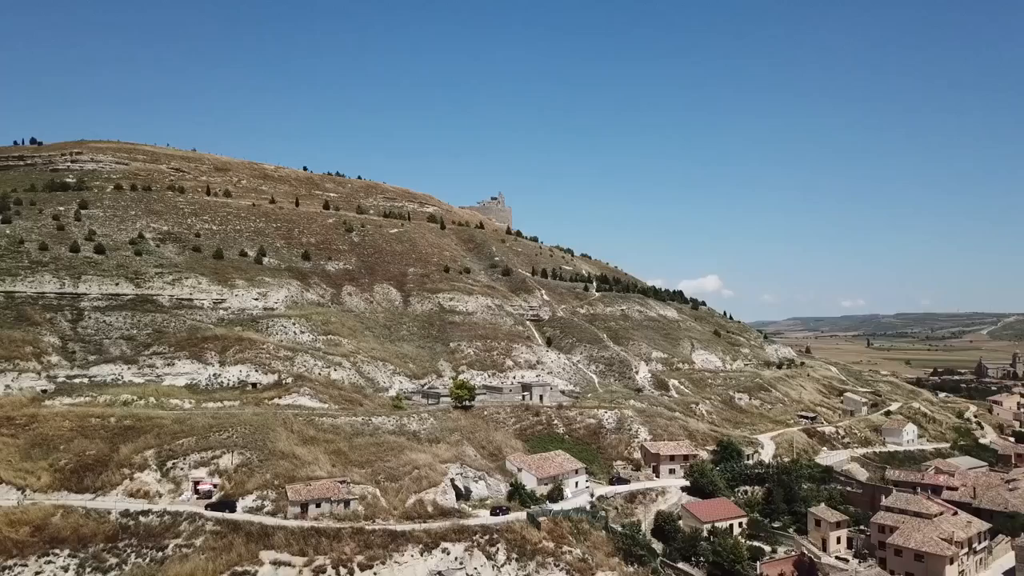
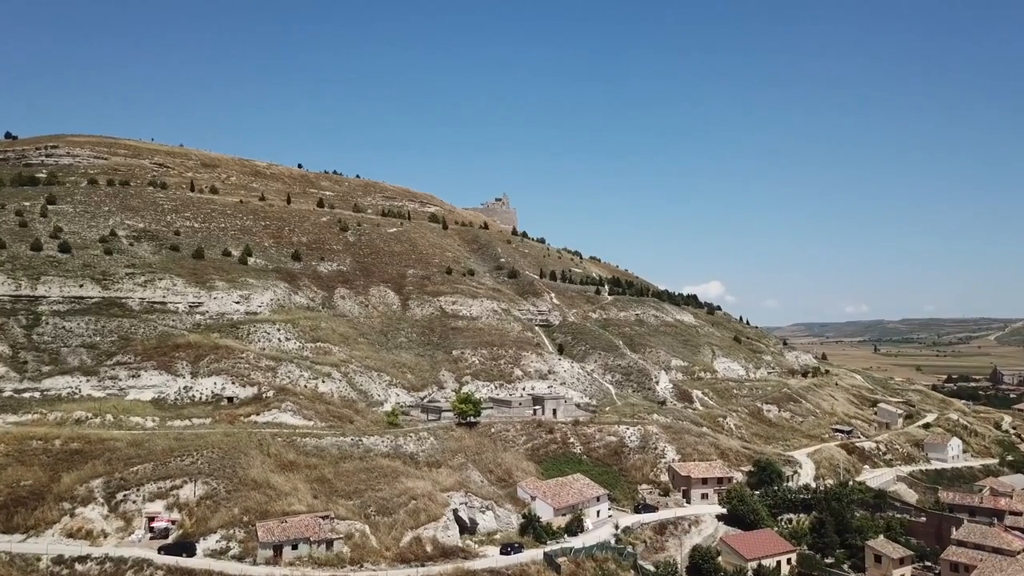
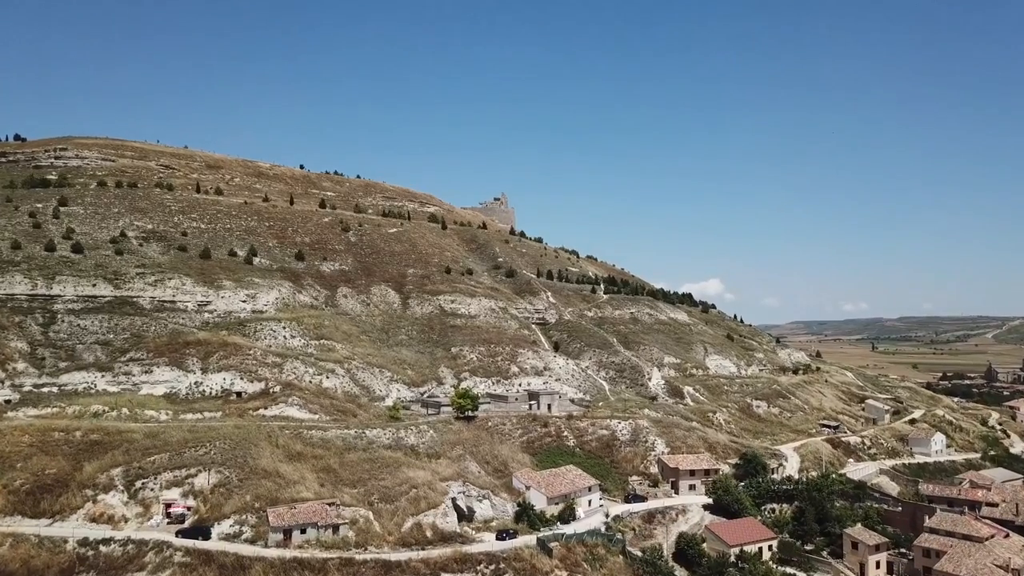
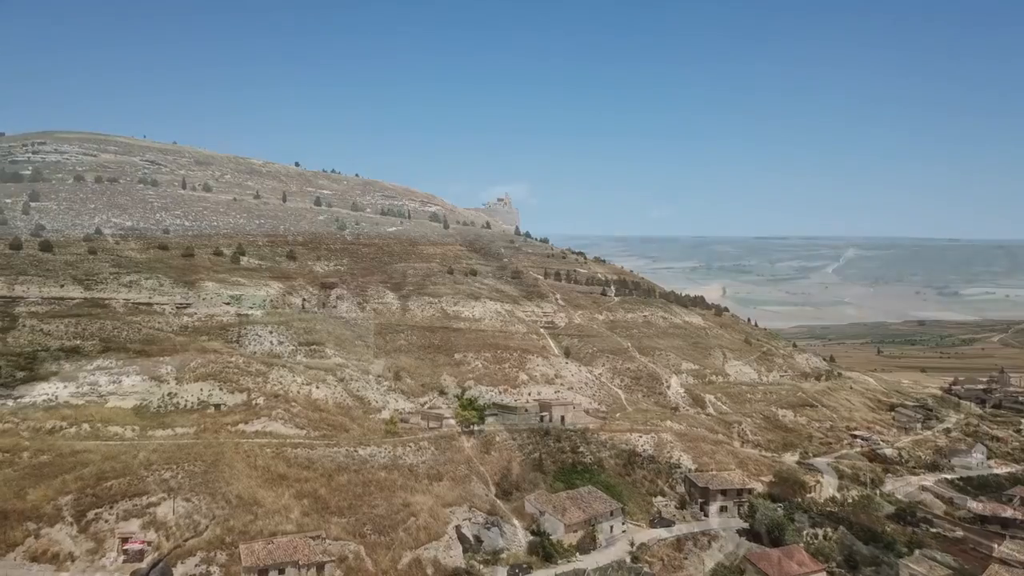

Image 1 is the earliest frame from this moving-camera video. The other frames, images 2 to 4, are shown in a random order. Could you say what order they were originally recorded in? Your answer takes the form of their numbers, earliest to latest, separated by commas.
3, 2, 4
